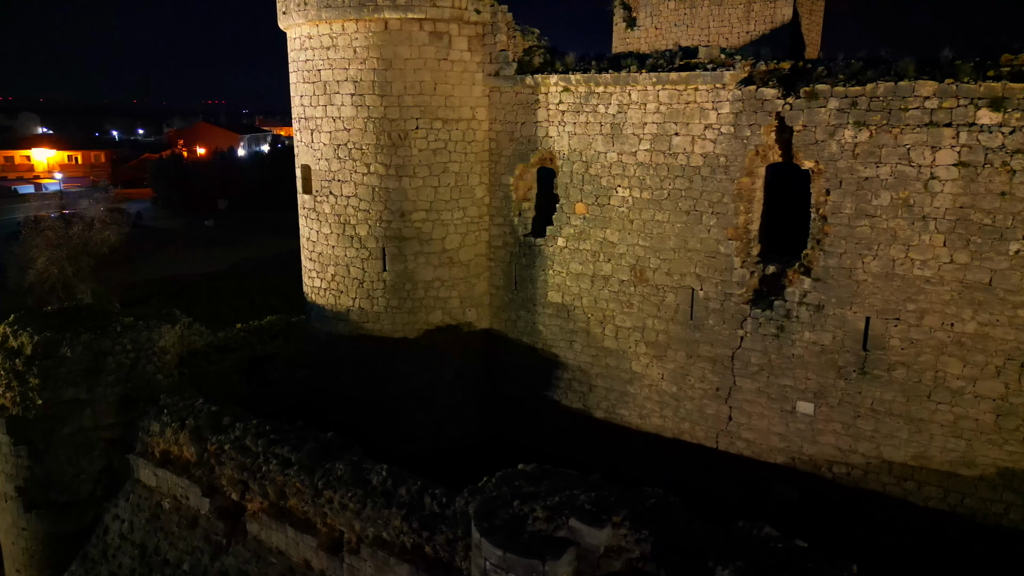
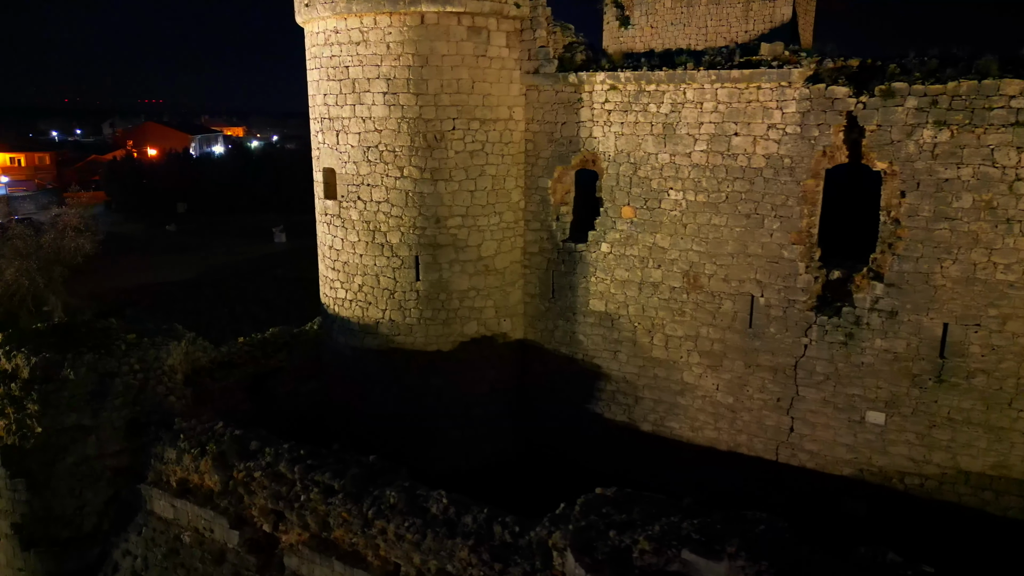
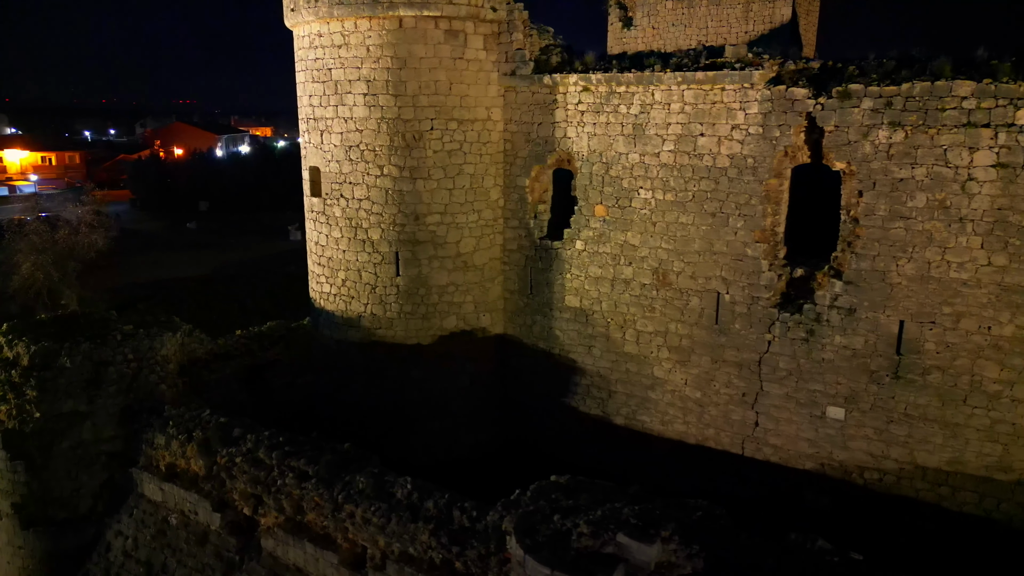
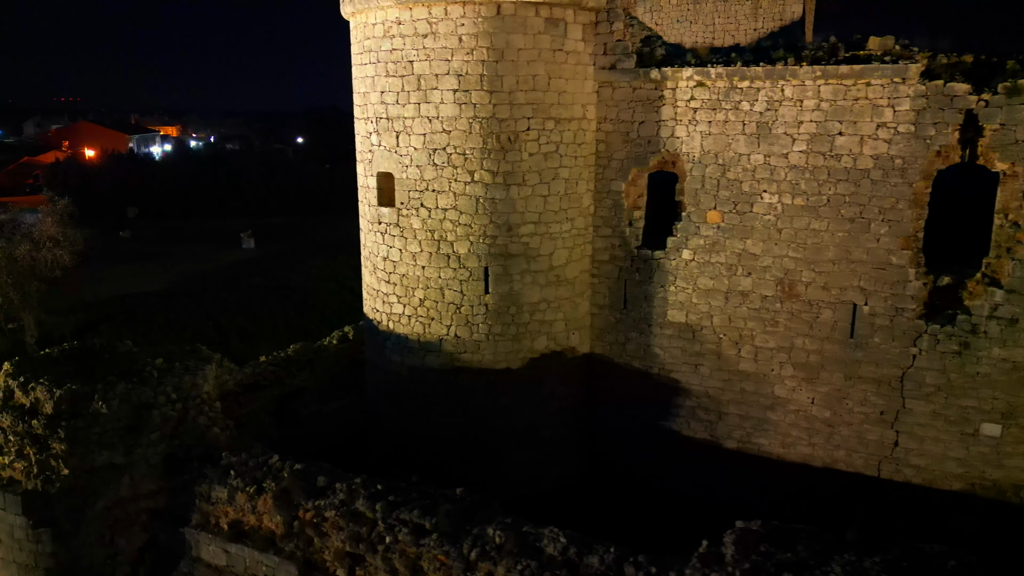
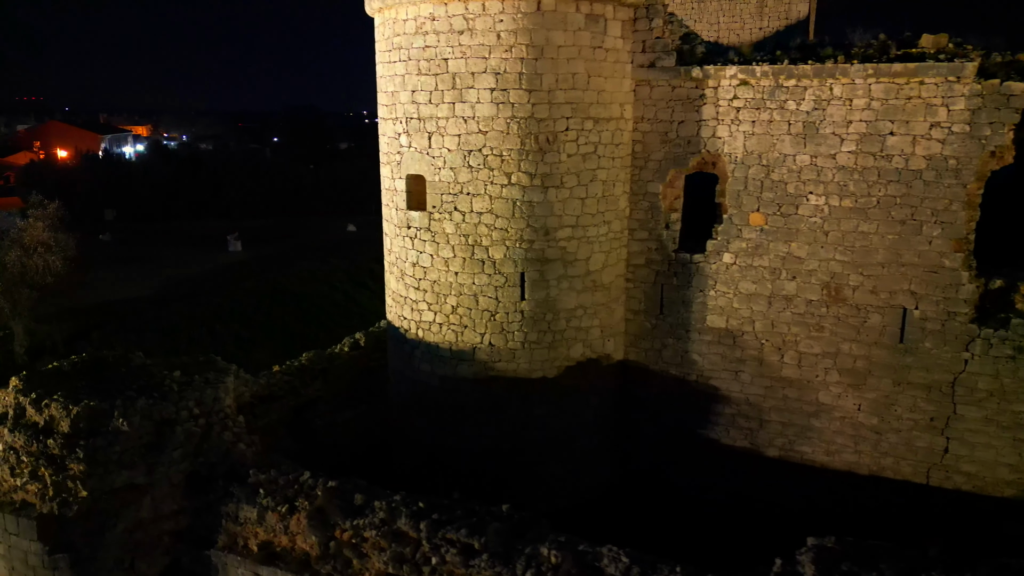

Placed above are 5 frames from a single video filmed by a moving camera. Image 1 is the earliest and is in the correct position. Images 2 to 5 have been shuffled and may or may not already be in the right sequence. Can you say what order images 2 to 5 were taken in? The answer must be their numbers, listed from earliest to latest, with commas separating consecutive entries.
3, 2, 4, 5
